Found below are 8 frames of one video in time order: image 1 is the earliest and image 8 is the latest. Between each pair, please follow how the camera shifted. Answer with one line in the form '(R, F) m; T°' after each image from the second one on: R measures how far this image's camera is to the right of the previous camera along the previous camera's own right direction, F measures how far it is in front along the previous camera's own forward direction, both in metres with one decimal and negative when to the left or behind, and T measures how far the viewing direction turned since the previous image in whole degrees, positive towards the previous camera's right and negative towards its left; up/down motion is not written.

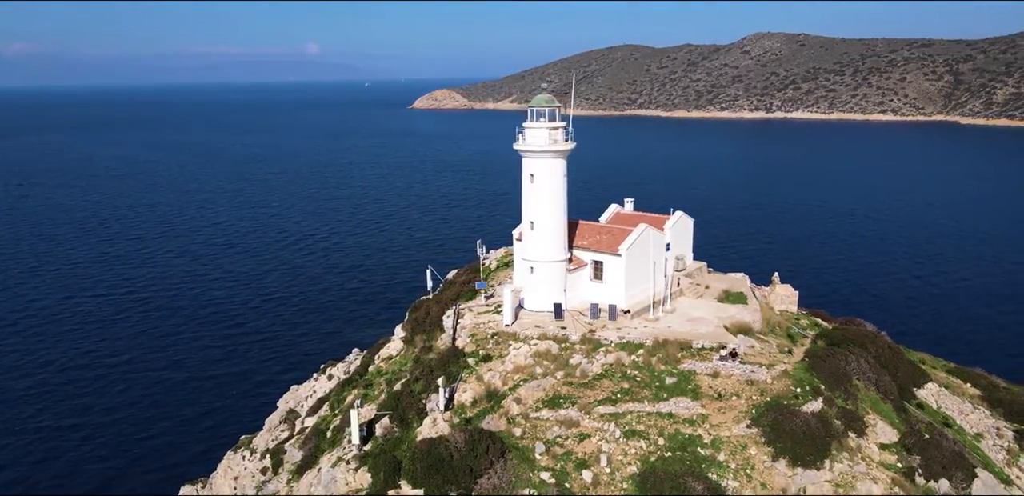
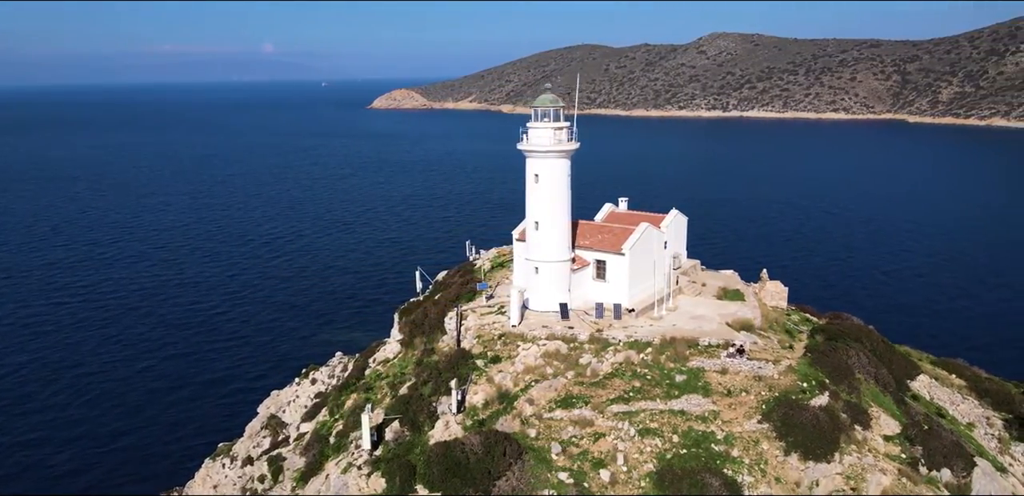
(-1.2, +0.1) m; +3°
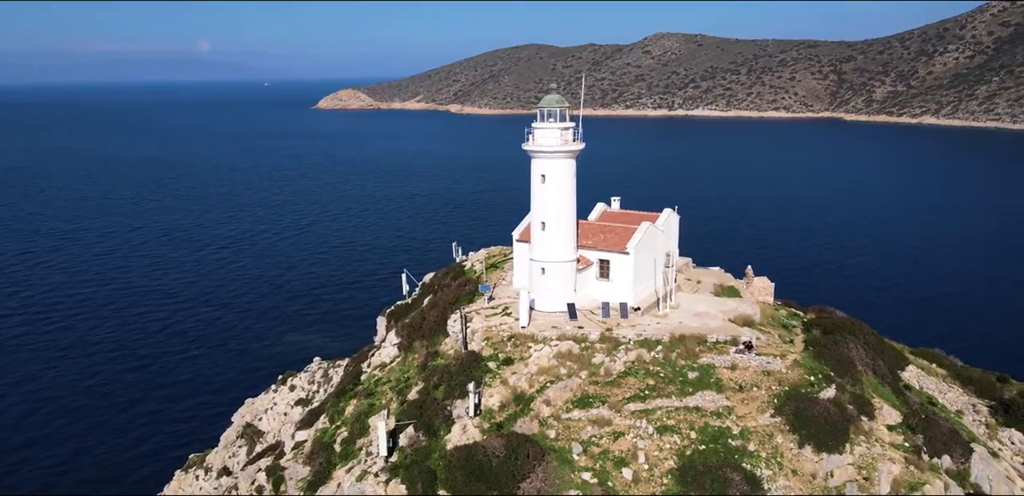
(-1.5, +0.1) m; +4°
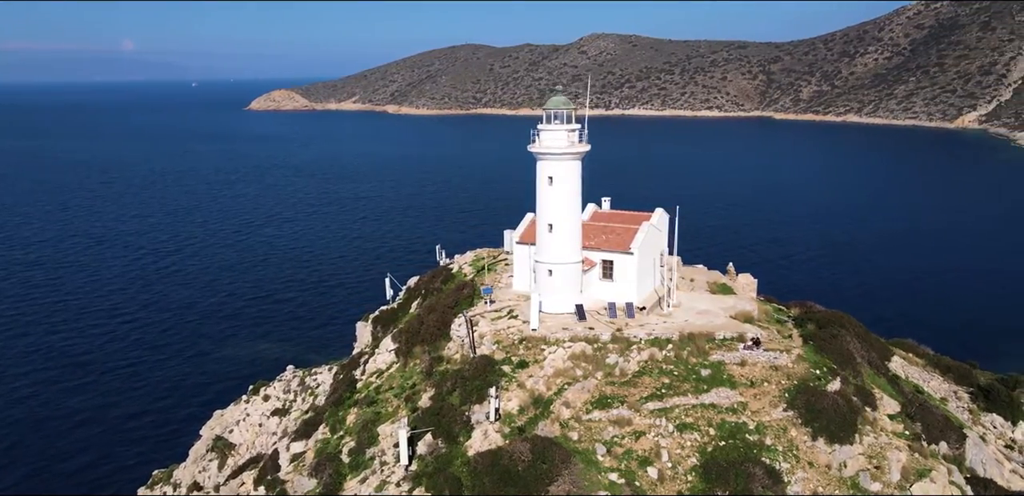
(-1.8, +0.2) m; +5°
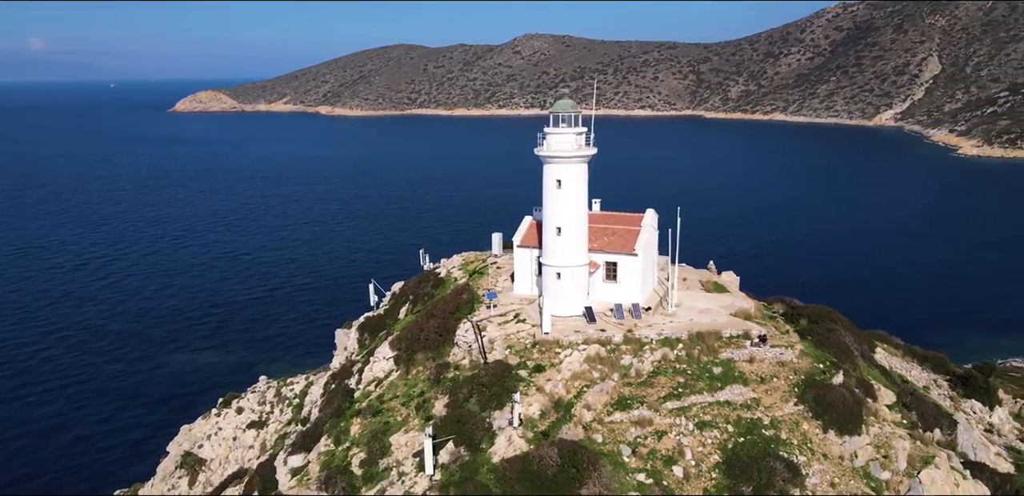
(-1.9, +0.1) m; +5°
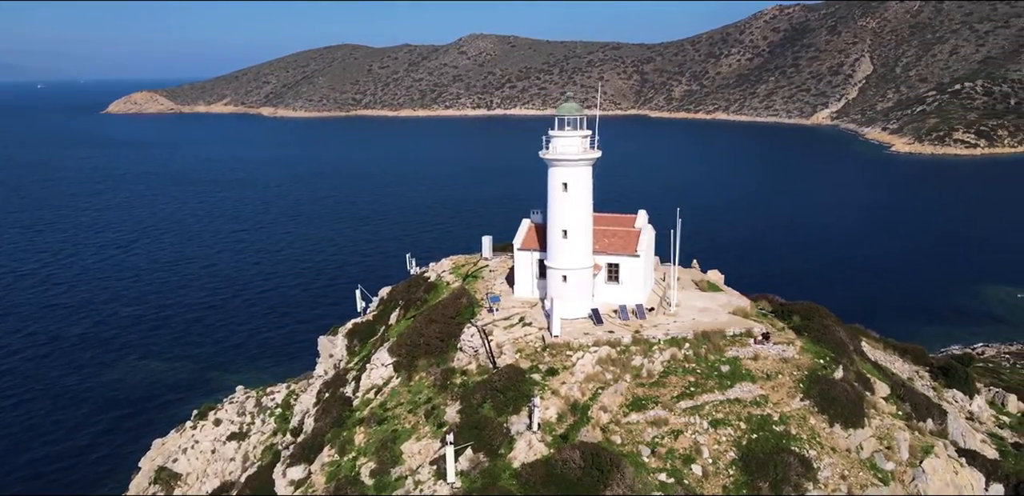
(-1.5, +0.1) m; +4°
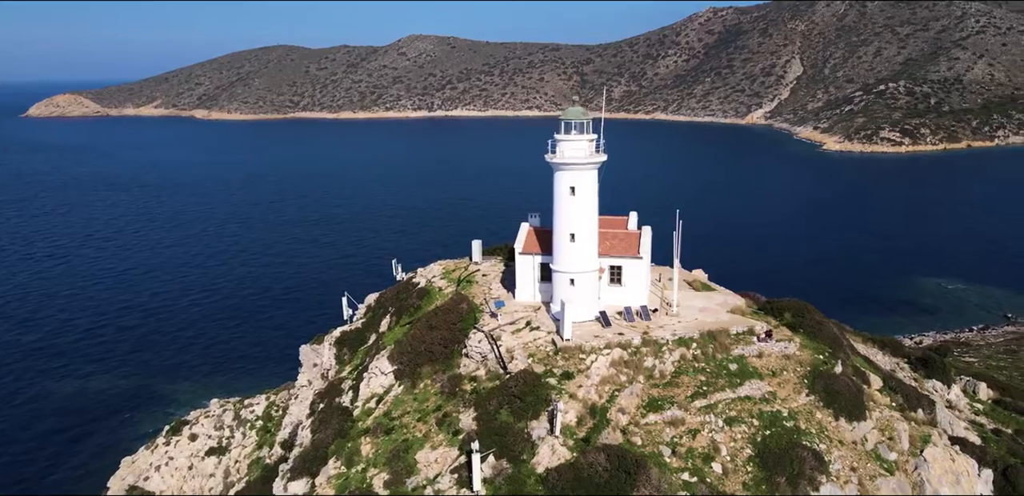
(-1.7, +0.1) m; +4°
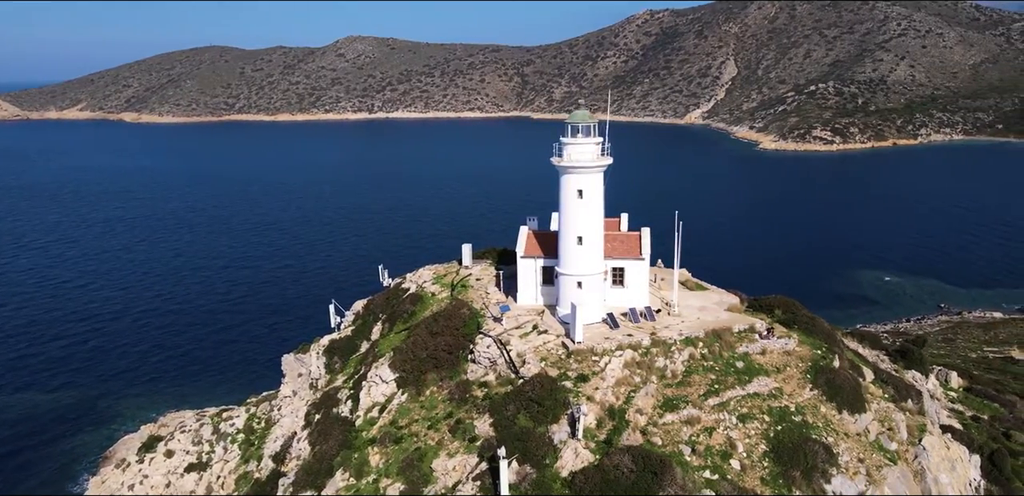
(-1.7, +0.1) m; +4°
